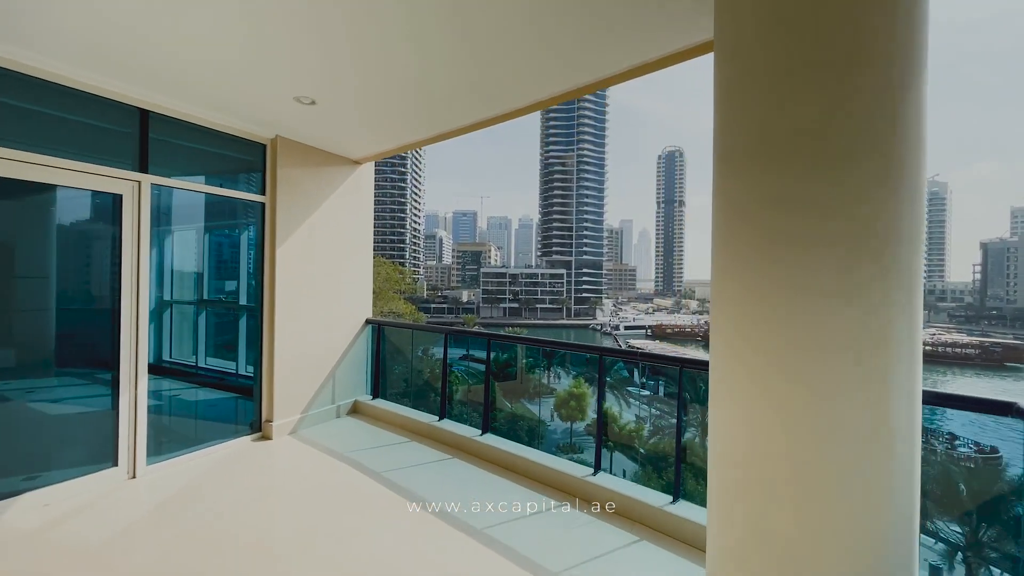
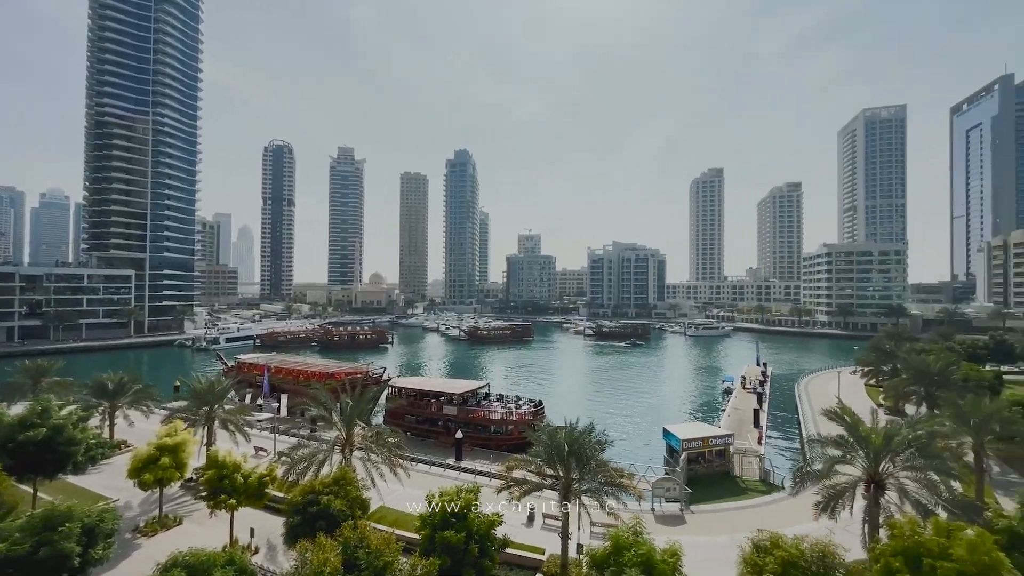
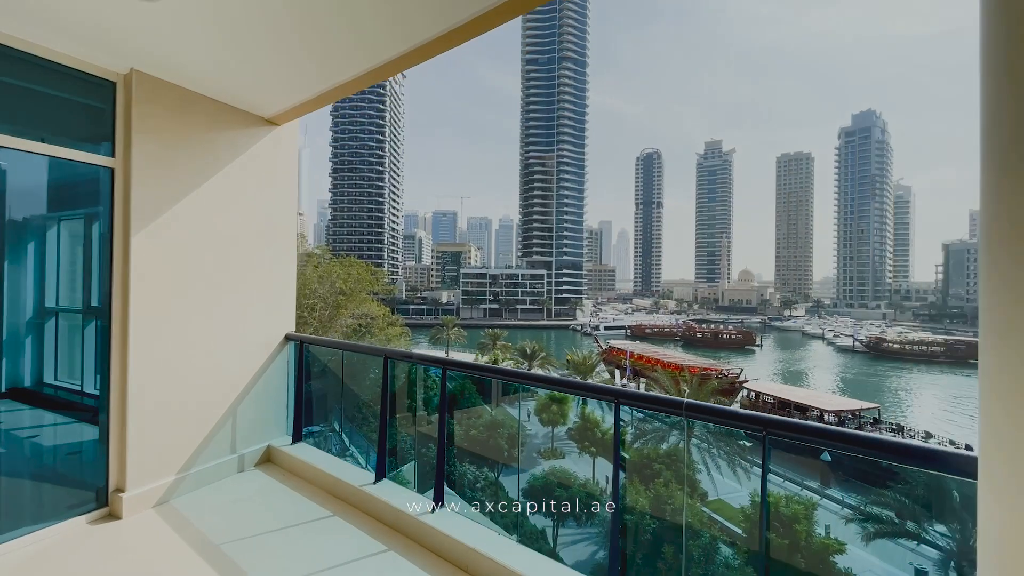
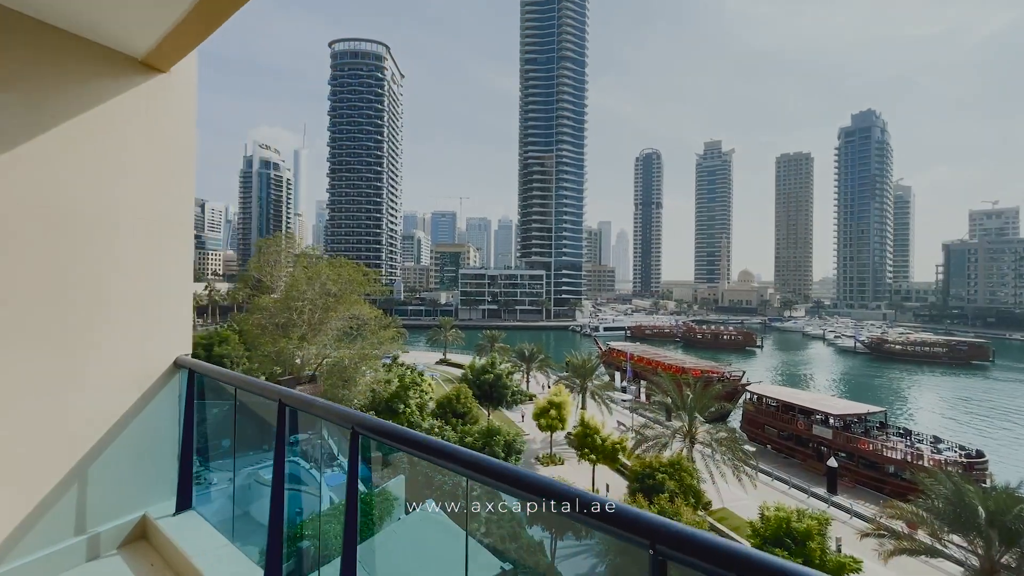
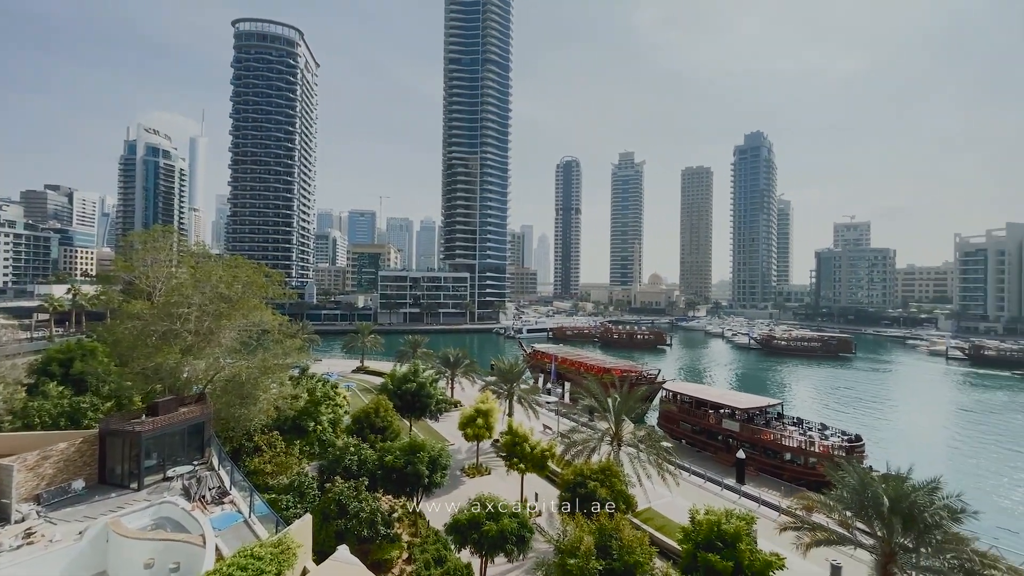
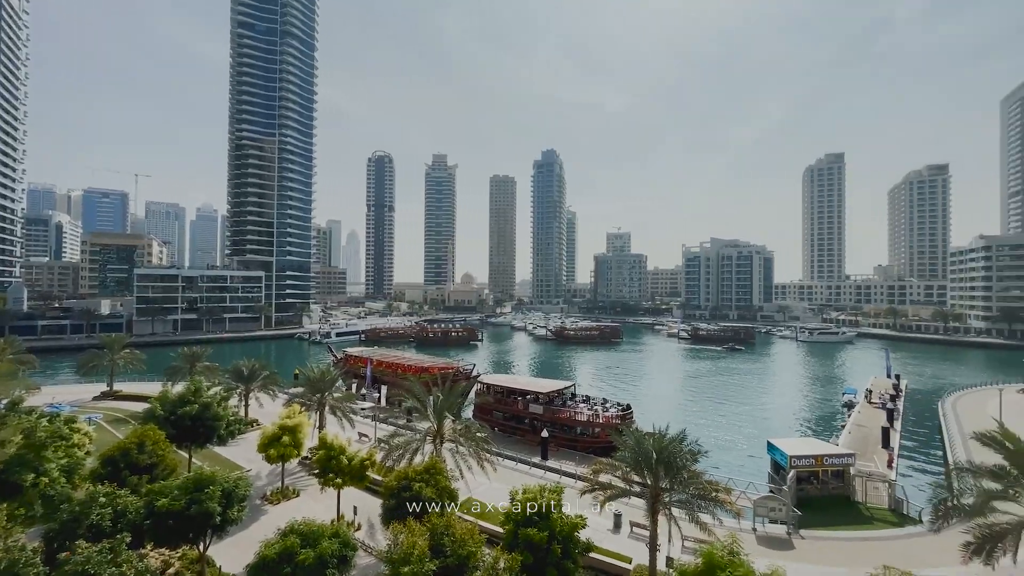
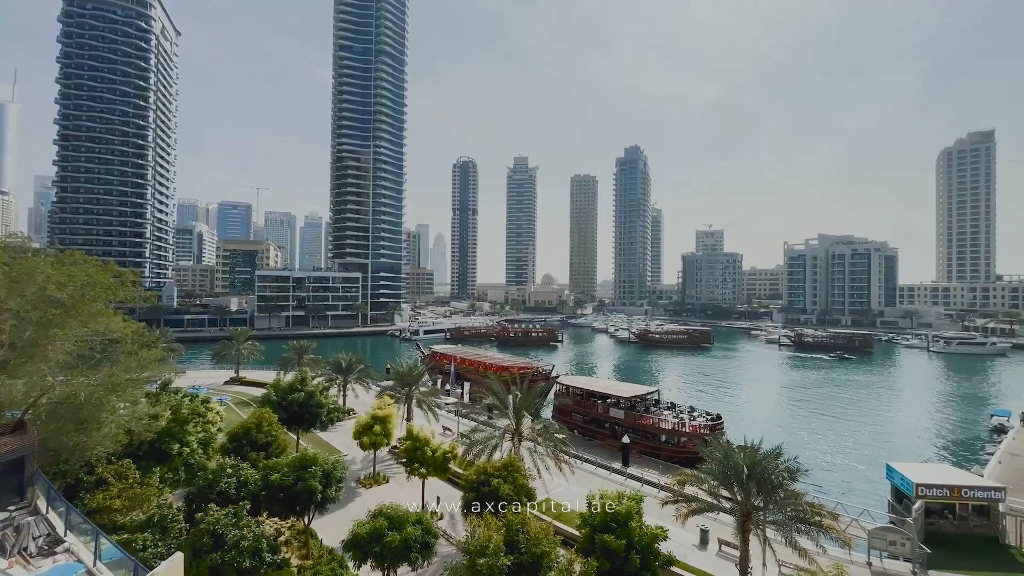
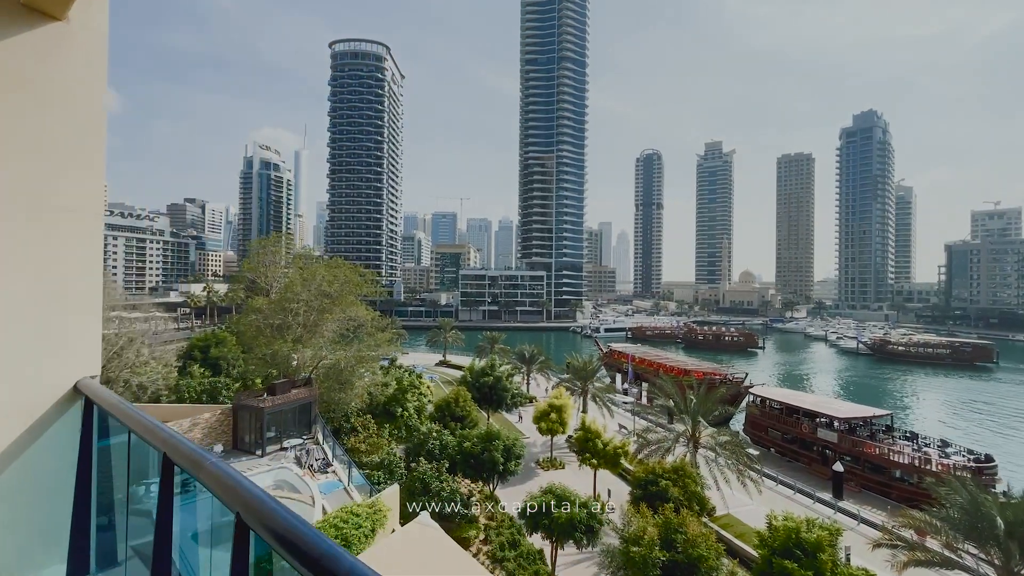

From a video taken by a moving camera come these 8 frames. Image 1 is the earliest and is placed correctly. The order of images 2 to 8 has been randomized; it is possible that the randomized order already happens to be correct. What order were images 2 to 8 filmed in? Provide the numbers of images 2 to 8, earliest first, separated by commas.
3, 4, 8, 5, 7, 6, 2
